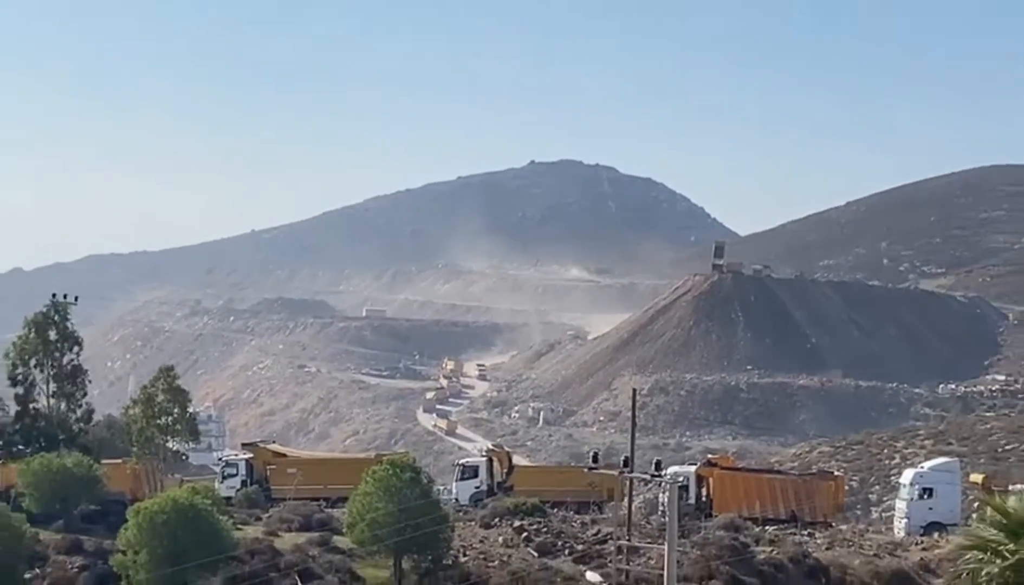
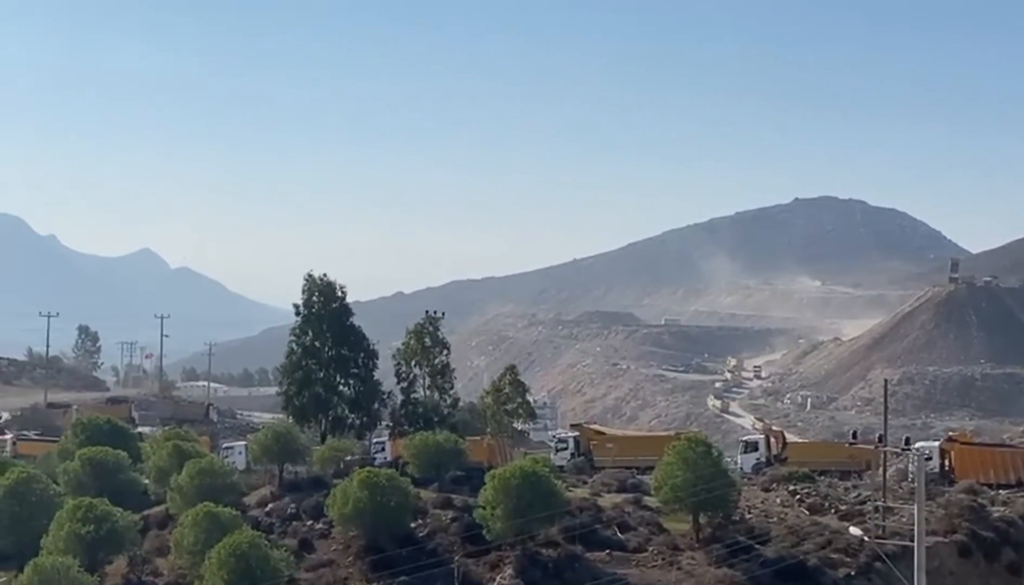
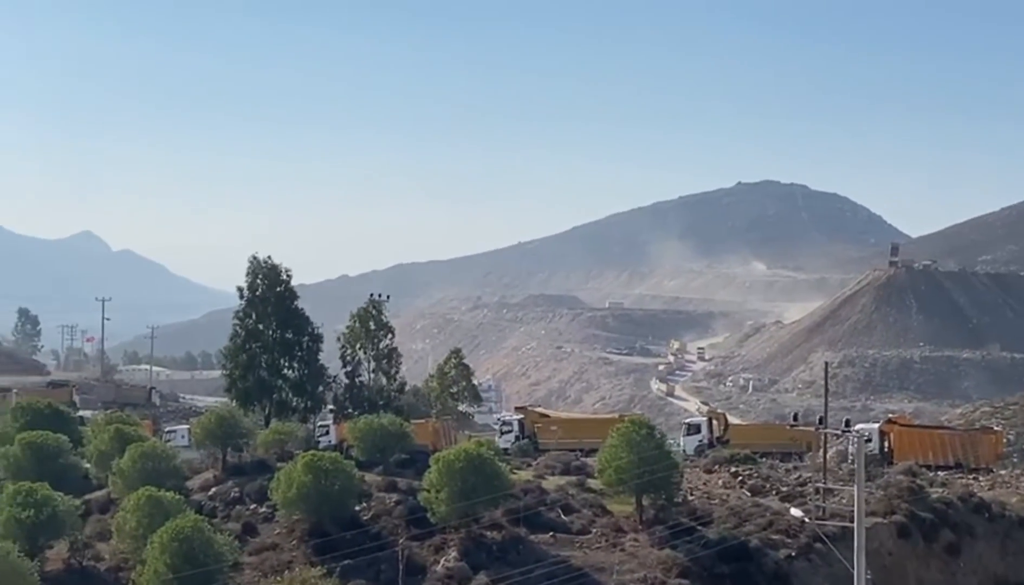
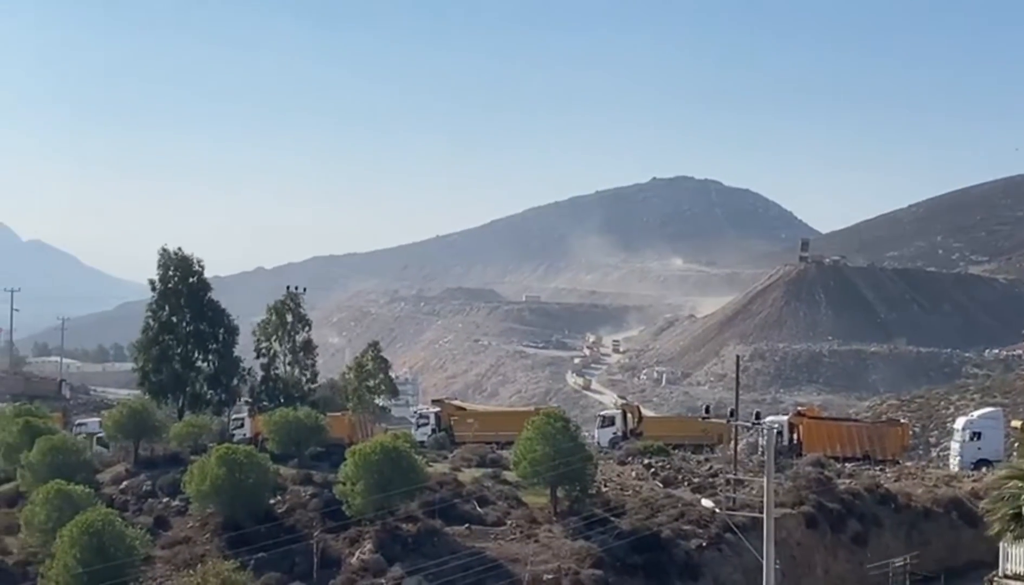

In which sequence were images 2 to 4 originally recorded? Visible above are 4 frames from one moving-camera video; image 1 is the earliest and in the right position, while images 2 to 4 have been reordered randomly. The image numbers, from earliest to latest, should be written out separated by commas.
4, 3, 2
